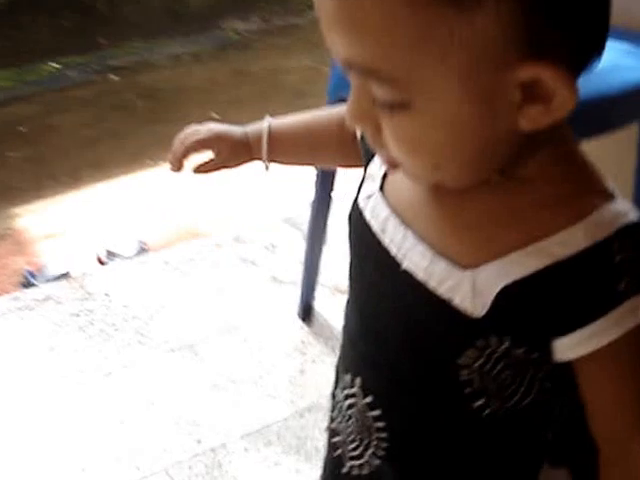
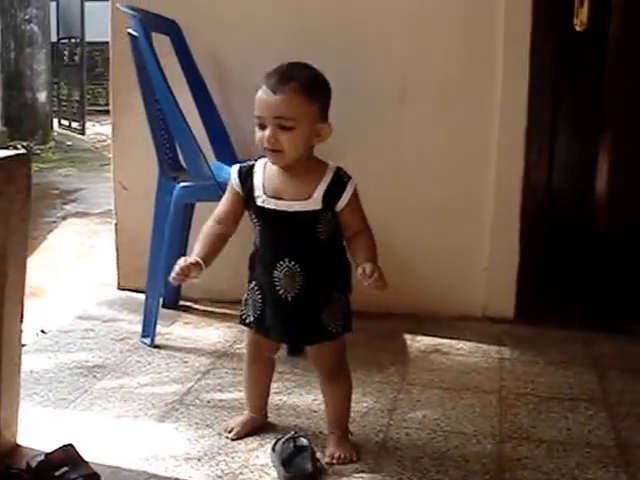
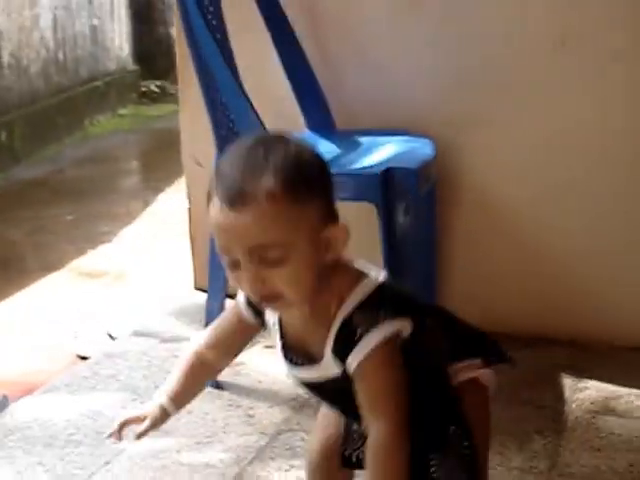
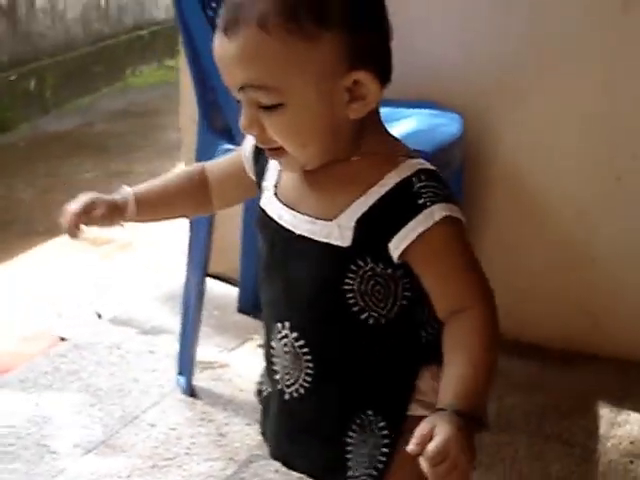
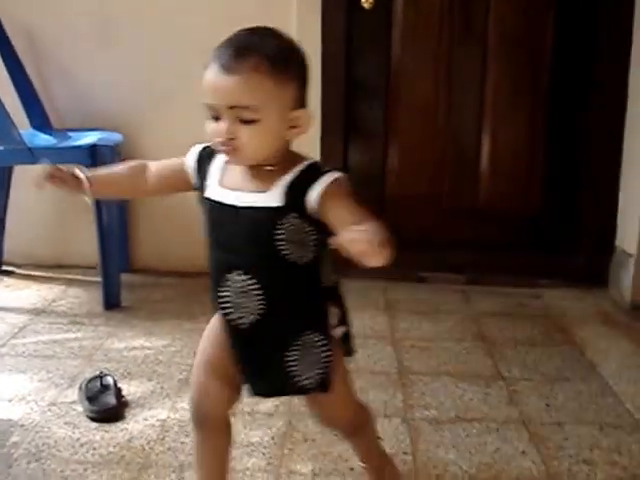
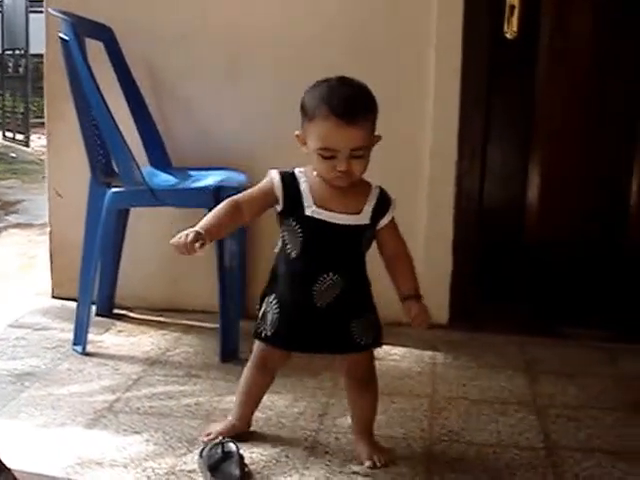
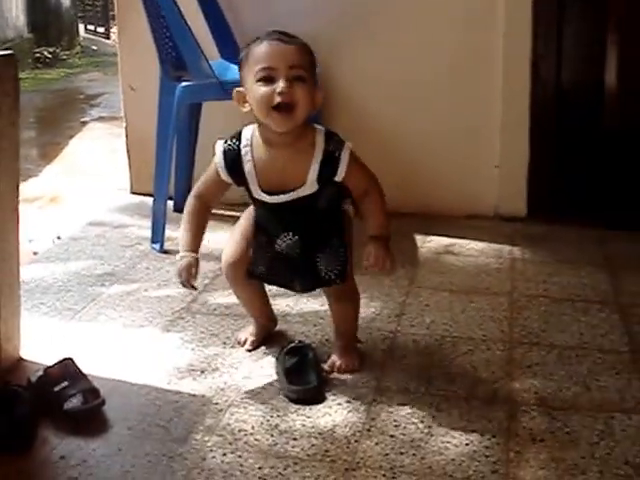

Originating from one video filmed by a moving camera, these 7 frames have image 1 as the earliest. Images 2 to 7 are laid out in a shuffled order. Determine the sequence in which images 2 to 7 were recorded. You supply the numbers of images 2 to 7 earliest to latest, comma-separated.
4, 3, 7, 2, 6, 5
